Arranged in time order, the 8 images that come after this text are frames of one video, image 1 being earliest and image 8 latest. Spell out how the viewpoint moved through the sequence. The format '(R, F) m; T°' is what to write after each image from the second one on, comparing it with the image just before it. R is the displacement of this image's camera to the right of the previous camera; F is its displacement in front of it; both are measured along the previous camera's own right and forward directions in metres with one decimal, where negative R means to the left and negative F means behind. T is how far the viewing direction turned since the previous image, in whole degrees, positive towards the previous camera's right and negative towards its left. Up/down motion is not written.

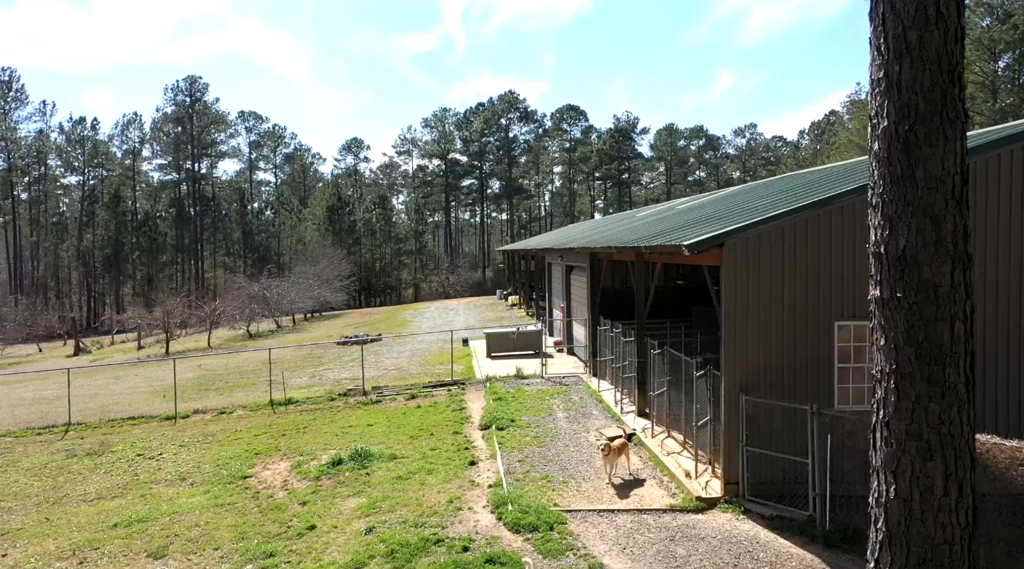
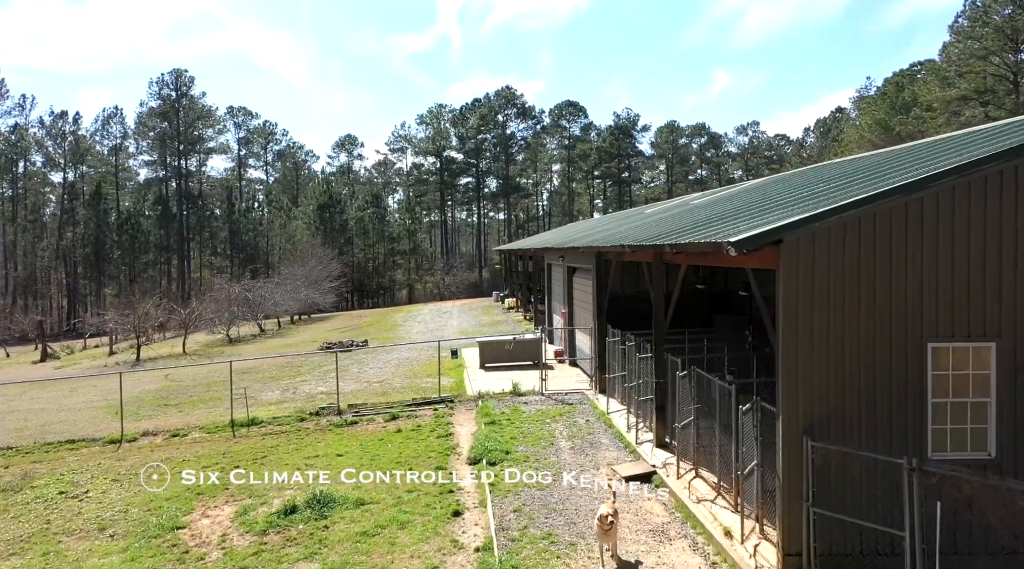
(0.0, +2.0) m; 0°
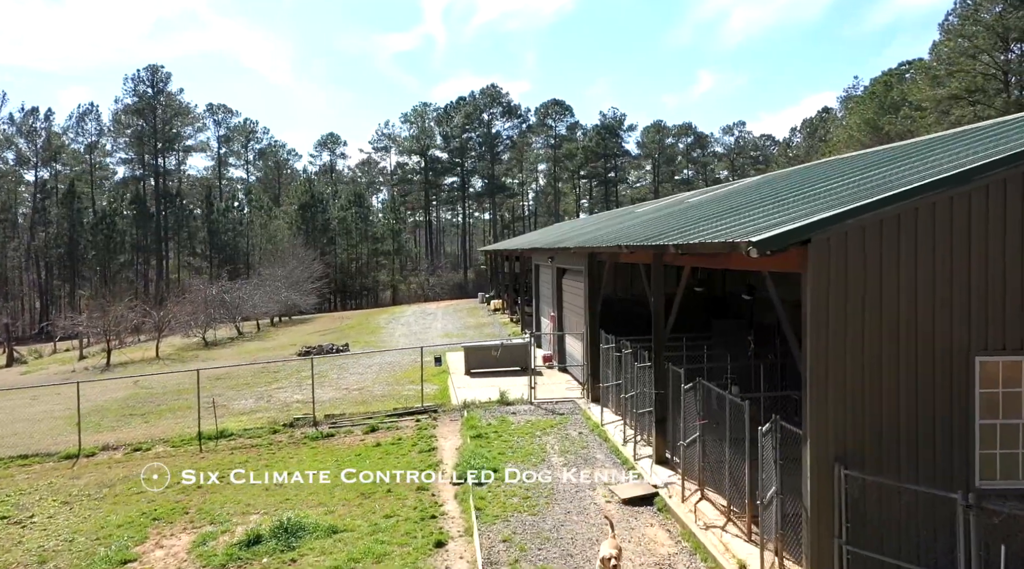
(0.0, +0.8) m; +1°
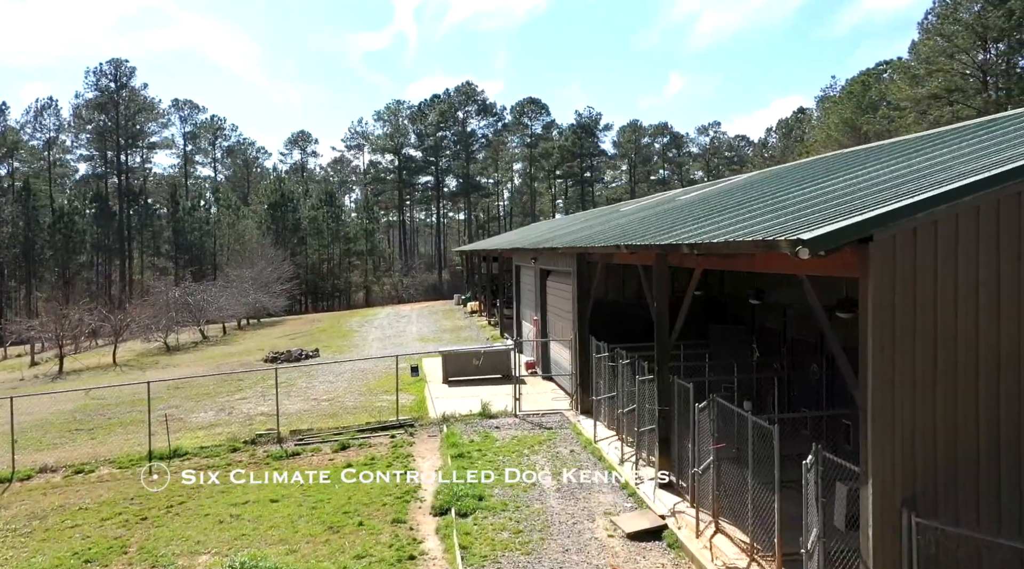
(-0.1, +1.1) m; +2°
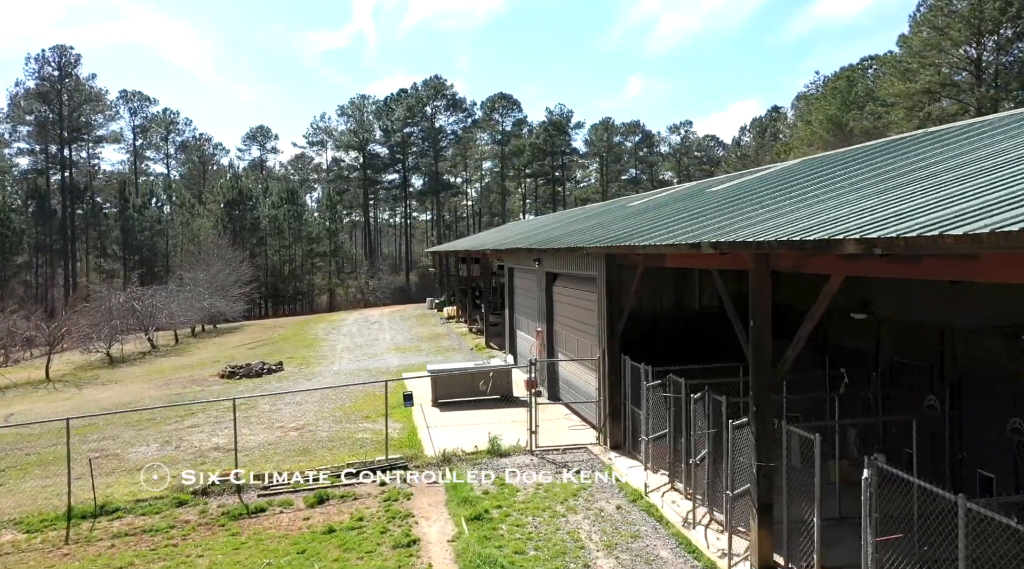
(-0.7, +2.4) m; +3°
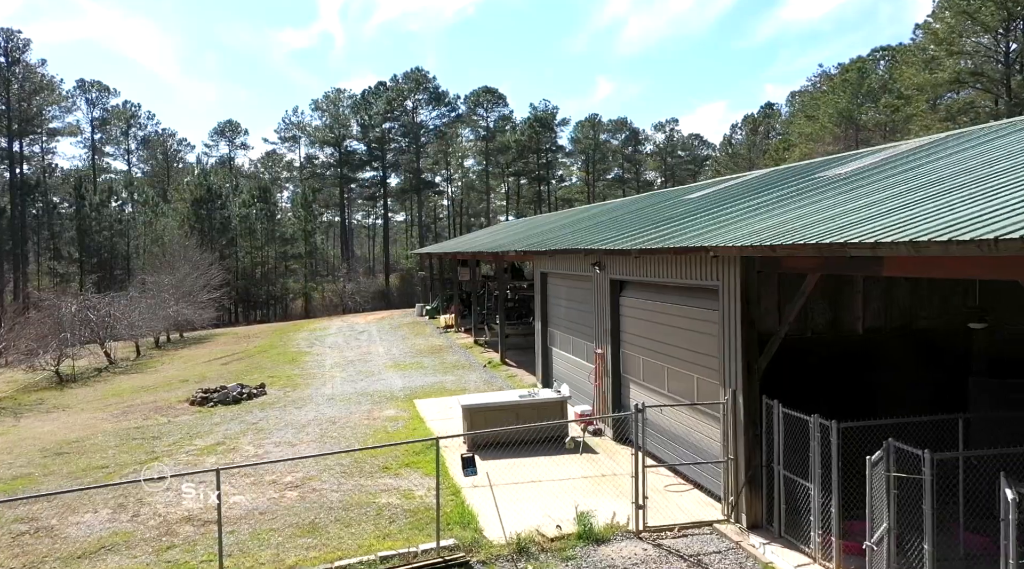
(-1.2, +3.1) m; +2°
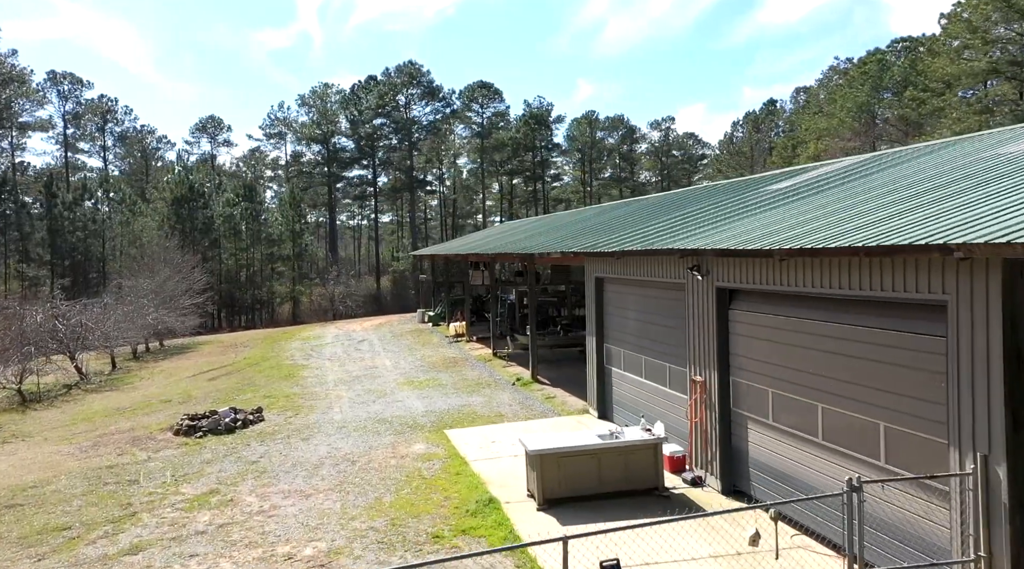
(-1.1, +2.5) m; +1°
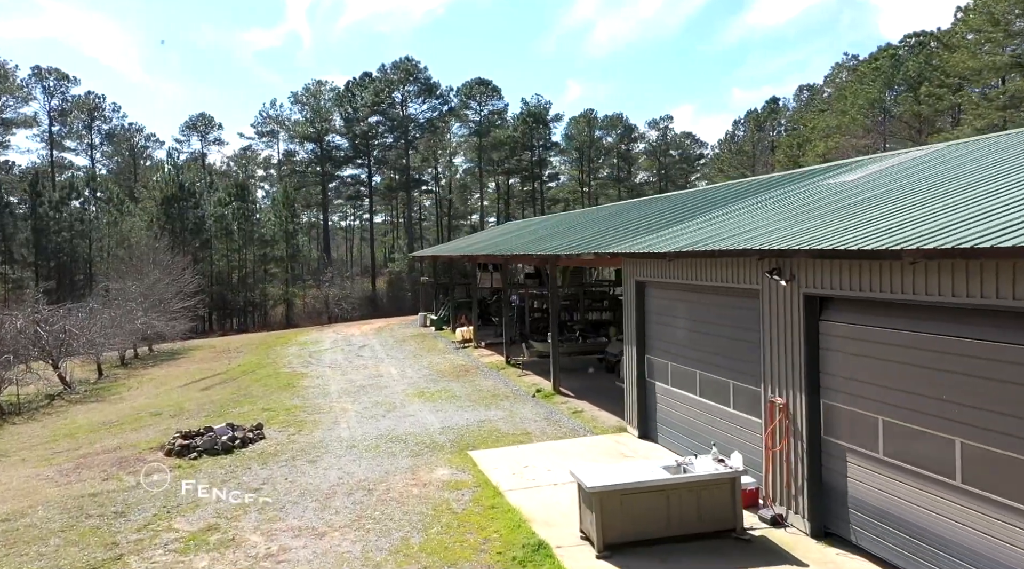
(-0.6, +1.3) m; +1°
